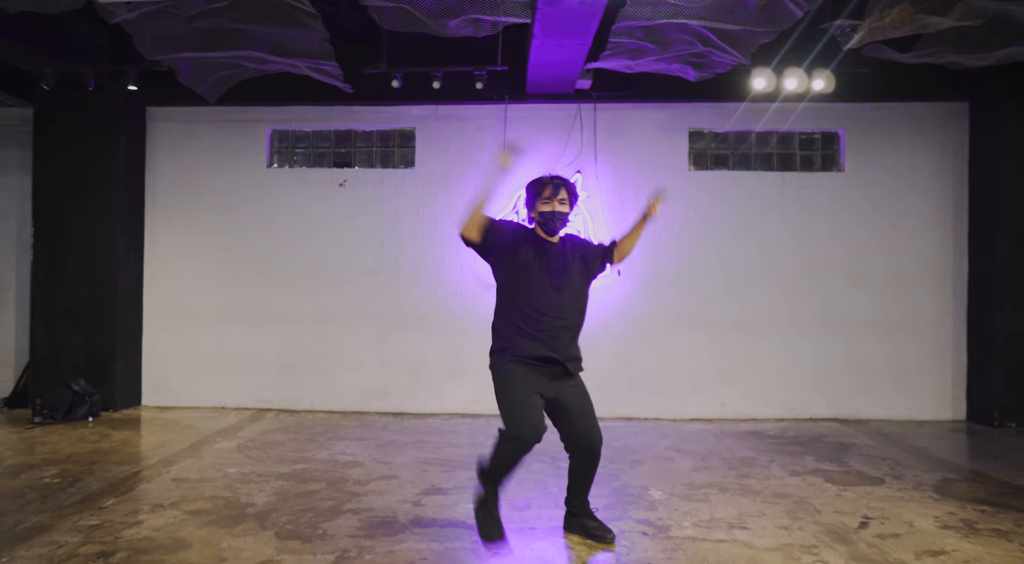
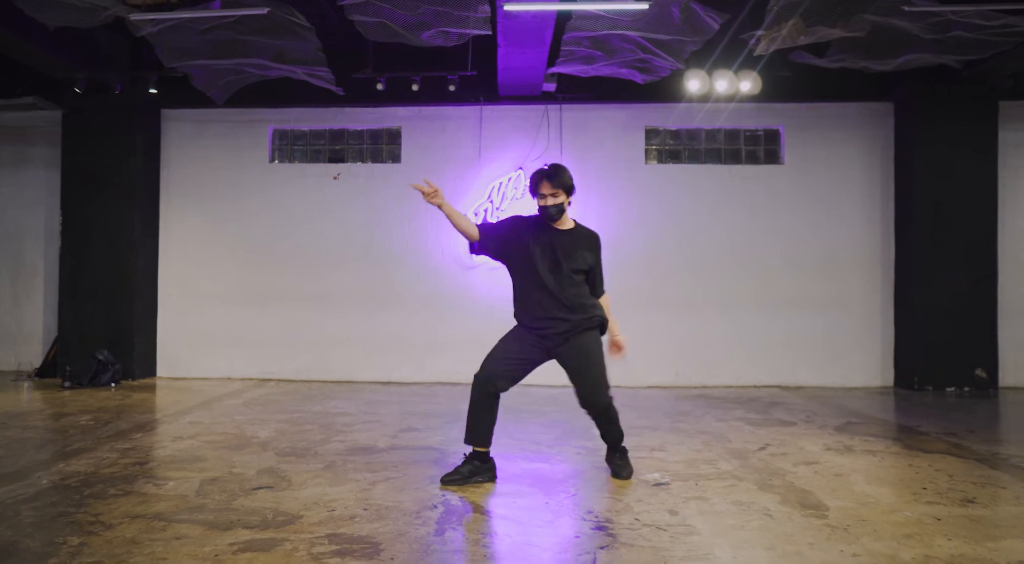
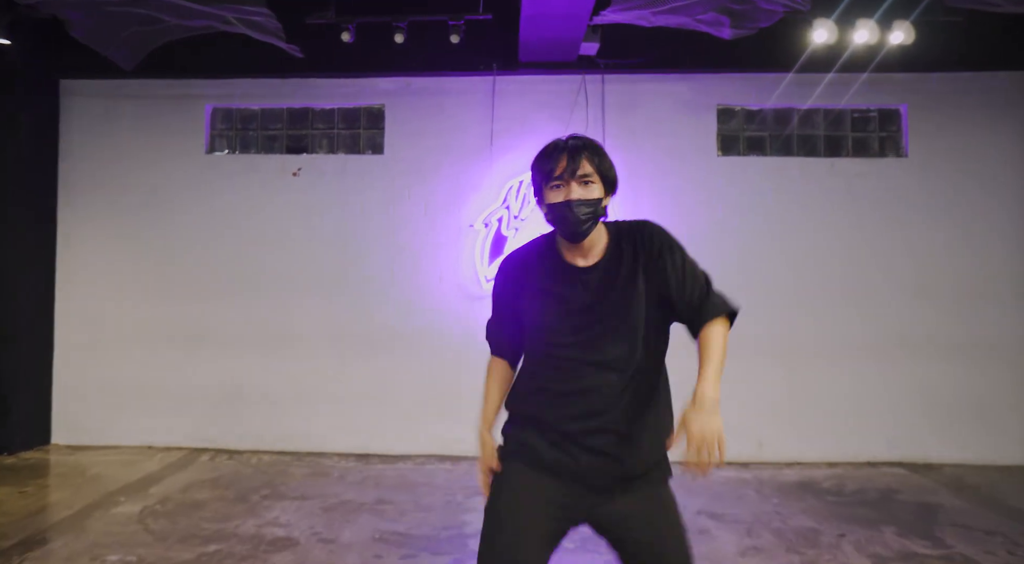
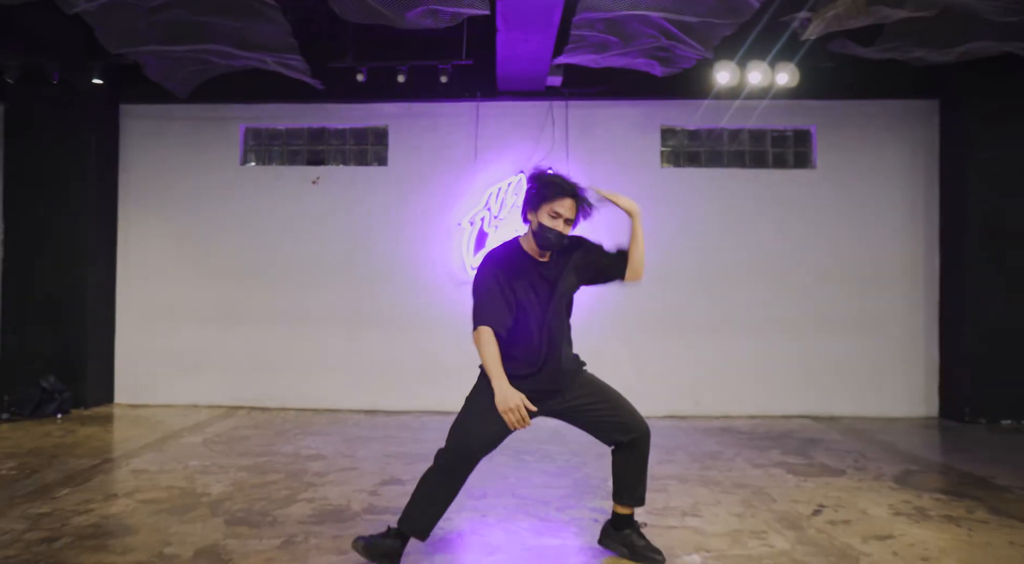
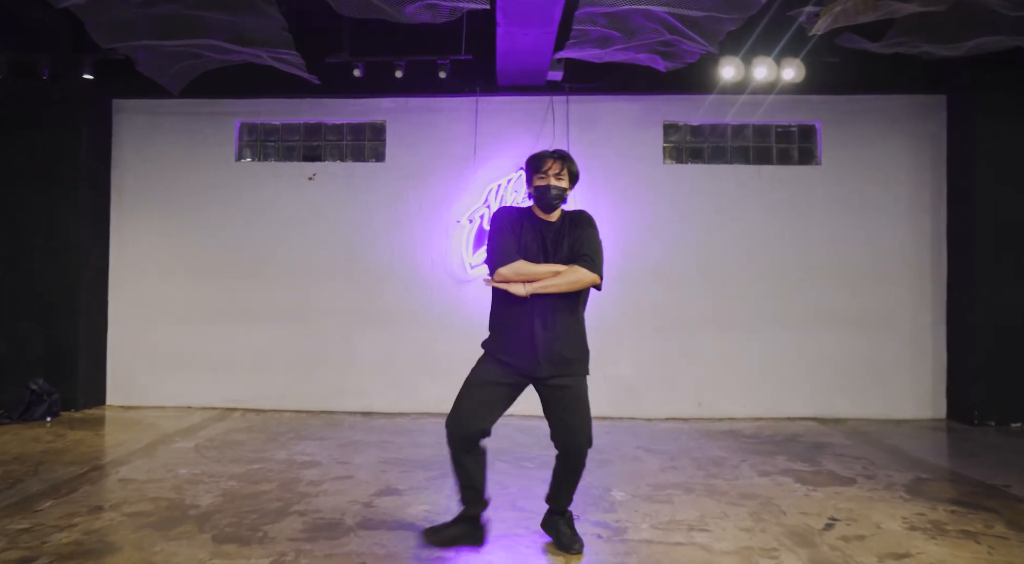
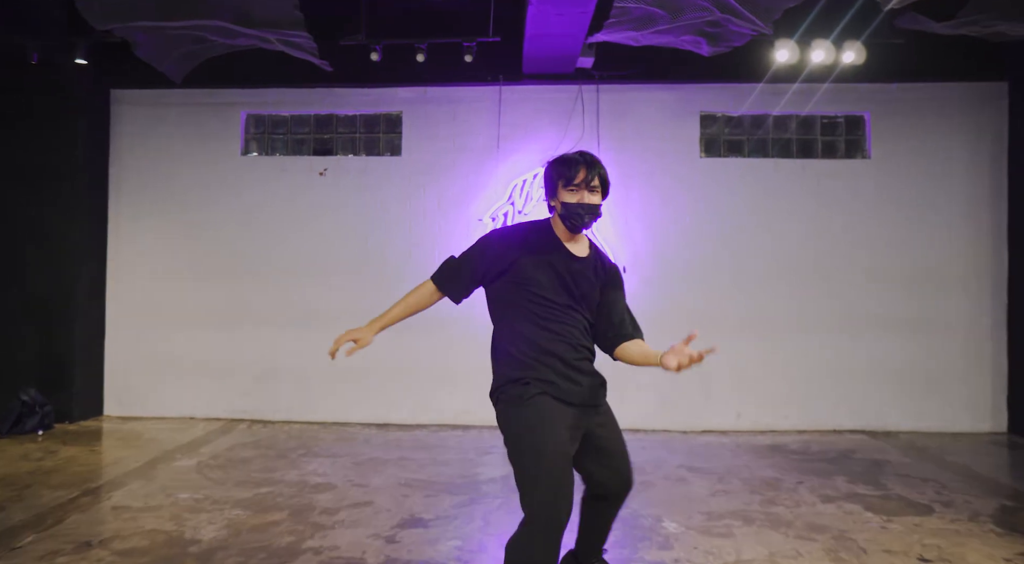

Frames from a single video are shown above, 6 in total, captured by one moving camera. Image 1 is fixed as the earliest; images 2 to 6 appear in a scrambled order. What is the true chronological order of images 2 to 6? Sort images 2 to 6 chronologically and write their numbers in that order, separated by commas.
6, 3, 4, 2, 5
